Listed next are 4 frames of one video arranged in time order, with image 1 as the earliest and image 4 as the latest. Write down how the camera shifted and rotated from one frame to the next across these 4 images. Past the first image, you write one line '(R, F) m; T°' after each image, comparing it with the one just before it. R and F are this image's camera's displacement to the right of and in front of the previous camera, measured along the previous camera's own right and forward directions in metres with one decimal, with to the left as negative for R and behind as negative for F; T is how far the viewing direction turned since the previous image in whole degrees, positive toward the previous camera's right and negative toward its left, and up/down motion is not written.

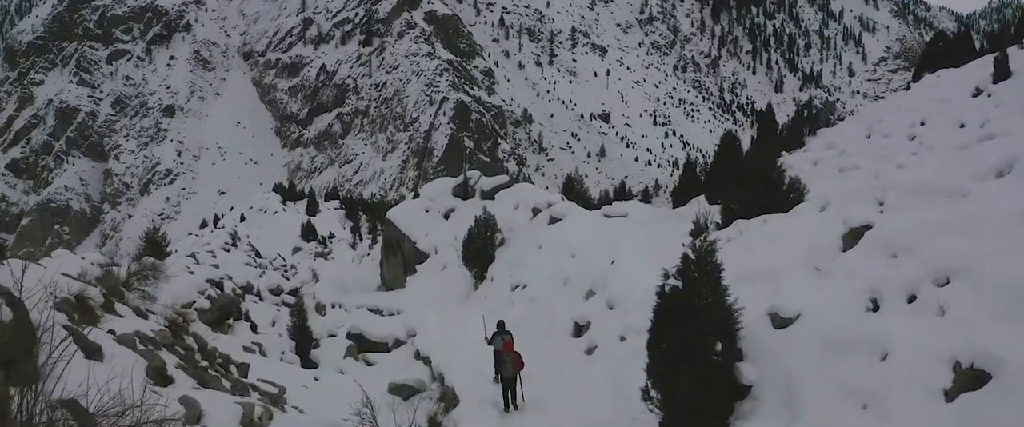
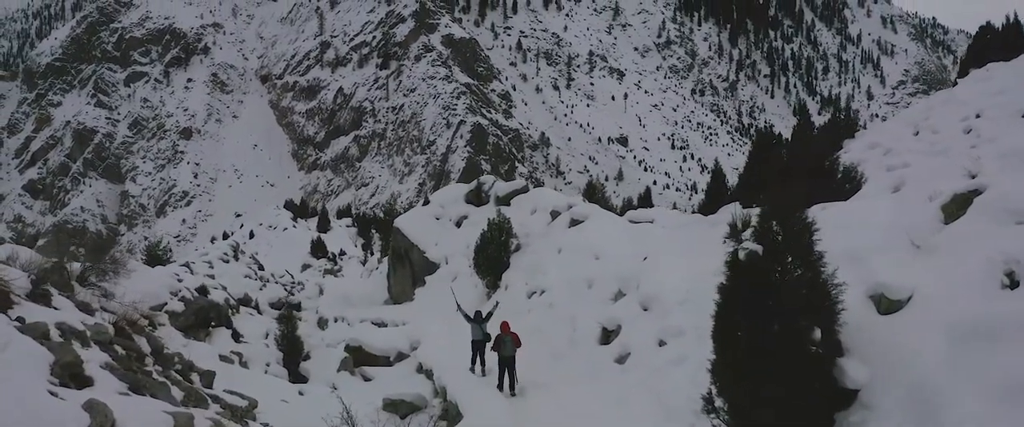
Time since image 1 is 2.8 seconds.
(0.0, +1.2) m; -2°
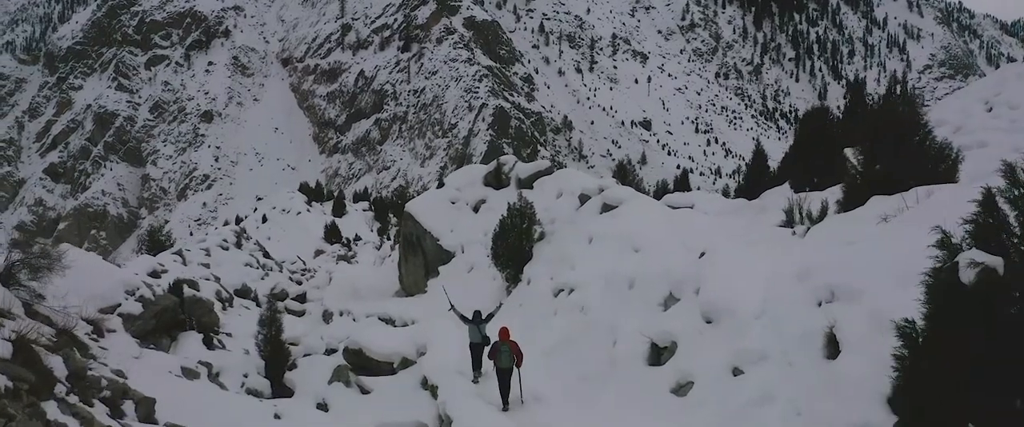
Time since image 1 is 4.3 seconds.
(0.0, +1.5) m; -2°
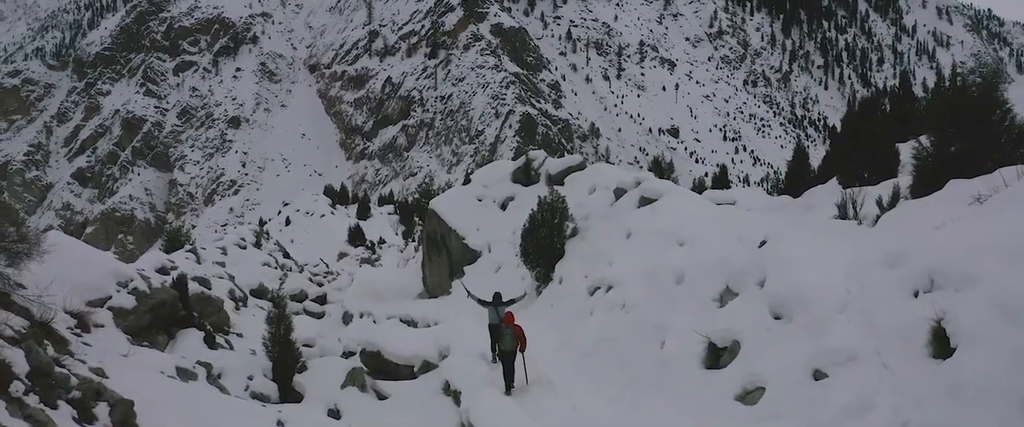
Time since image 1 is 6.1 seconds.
(-0.1, +0.8) m; -2°
